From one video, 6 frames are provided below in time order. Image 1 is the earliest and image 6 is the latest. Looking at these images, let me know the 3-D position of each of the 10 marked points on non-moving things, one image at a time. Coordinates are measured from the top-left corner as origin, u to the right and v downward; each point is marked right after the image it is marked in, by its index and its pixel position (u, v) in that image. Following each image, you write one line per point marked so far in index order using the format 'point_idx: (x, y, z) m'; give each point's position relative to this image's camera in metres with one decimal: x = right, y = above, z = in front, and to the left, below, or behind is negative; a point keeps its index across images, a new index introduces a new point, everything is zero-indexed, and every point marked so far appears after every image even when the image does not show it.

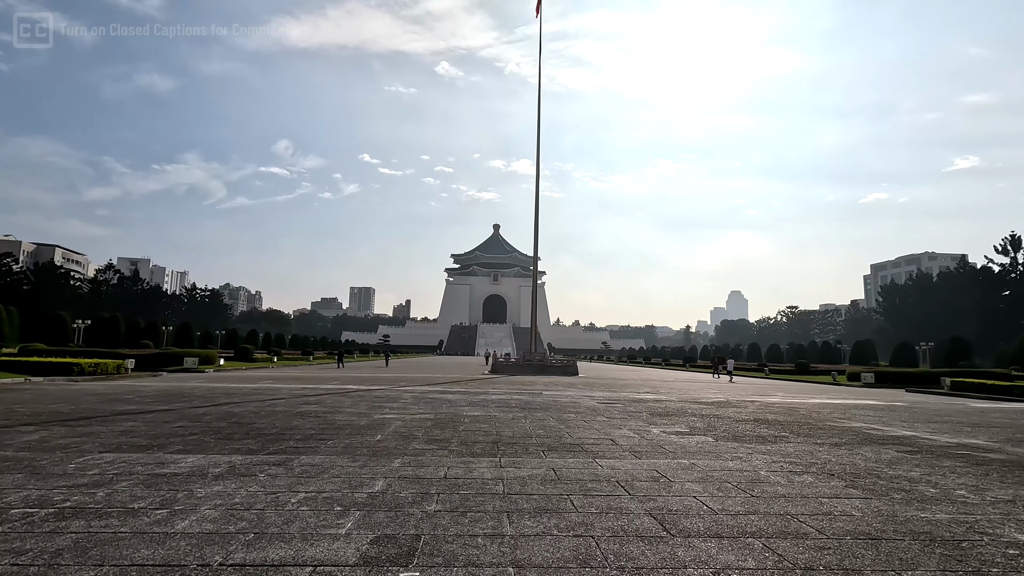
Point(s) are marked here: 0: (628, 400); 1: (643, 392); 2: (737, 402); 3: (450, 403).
0: (+2.3, -2.2, +11.1) m
1: (+3.3, -2.6, +14.1) m
2: (+4.6, -2.3, +11.4) m
3: (-1.1, -2.0, +9.7) m
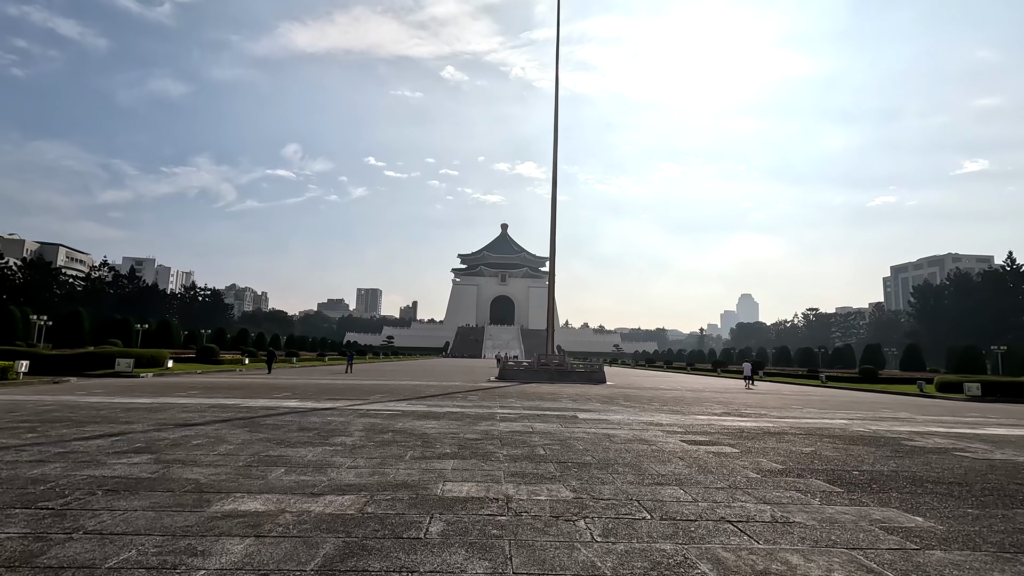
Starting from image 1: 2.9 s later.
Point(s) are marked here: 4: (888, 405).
0: (+2.6, -1.8, +6.8) m
1: (+3.6, -2.2, +9.7) m
2: (+4.9, -1.9, +7.0) m
3: (-0.9, -1.5, +5.3) m
4: (+8.6, -2.7, +12.8) m
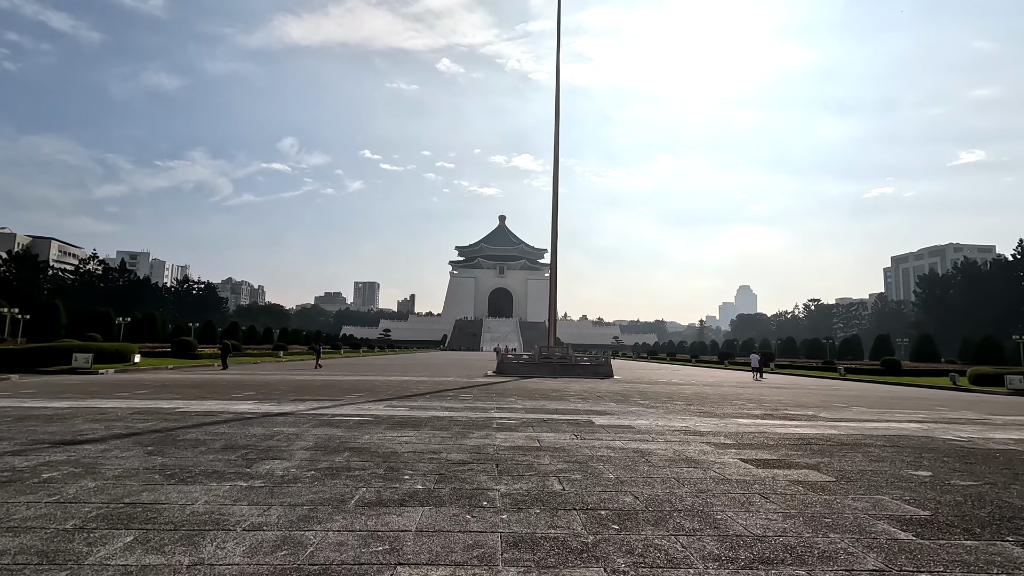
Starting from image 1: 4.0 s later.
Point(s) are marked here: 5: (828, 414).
0: (+2.6, -1.5, +5.2) m
1: (+3.6, -1.8, +8.1) m
2: (+4.9, -1.6, +5.4) m
3: (-0.9, -1.2, +3.7) m
4: (+8.6, -2.3, +11.3) m
5: (+4.8, -1.9, +8.5) m
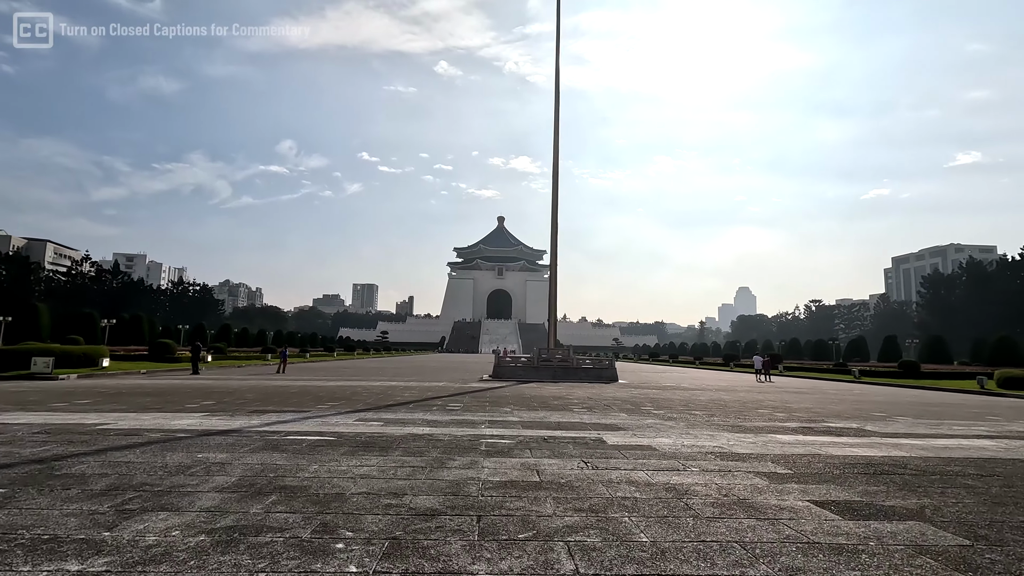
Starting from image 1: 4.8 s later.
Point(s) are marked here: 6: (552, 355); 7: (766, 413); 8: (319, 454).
0: (+2.5, -1.4, +4.0) m
1: (+3.5, -1.7, +6.9) m
2: (+4.8, -1.4, +4.3) m
3: (-0.9, -1.1, +2.5) m
4: (+8.5, -2.2, +10.1) m
5: (+4.7, -1.8, +7.3) m
6: (+1.2, -2.0, +16.7) m
7: (+3.9, -1.9, +8.6) m
8: (-1.6, -1.3, +4.5) m
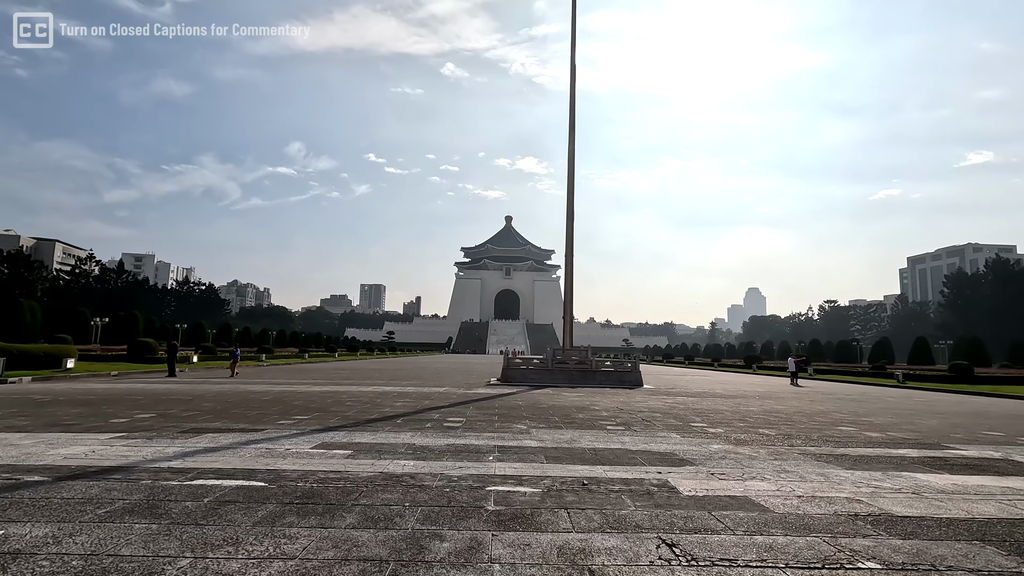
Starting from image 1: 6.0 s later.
0: (+2.6, -1.2, +2.1) m
1: (+3.7, -1.5, +5.0) m
2: (+5.0, -1.2, +2.4) m
3: (-0.8, -0.9, +0.7) m
4: (+8.7, -2.0, +8.1) m
5: (+4.9, -1.6, +5.4) m
6: (+1.5, -1.8, +14.8) m
7: (+4.1, -1.7, +6.7) m
8: (-1.4, -1.1, +2.7) m
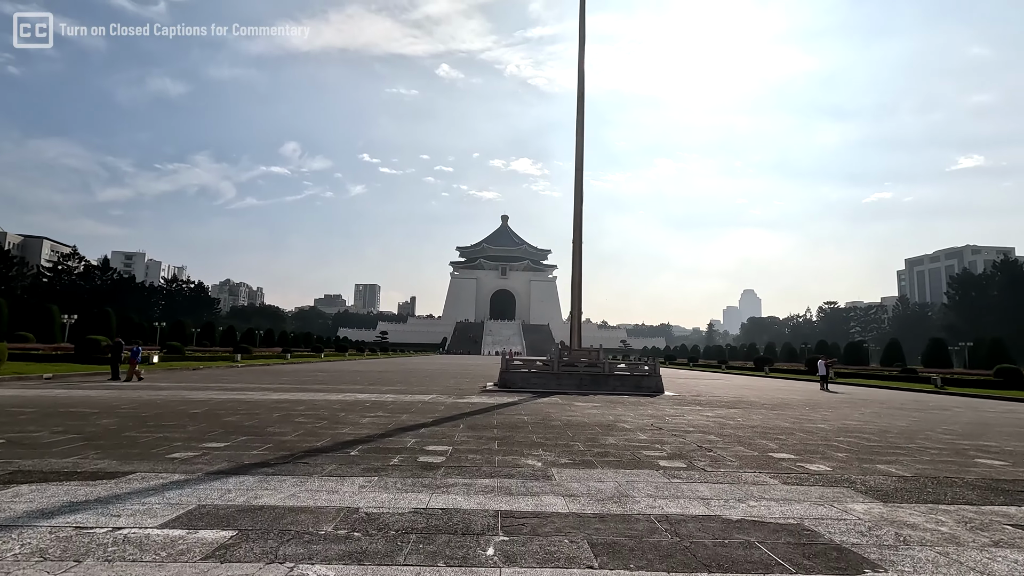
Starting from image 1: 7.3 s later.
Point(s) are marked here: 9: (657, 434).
0: (+2.7, -0.9, 0.0) m
1: (+3.8, -1.3, +3.0) m
2: (+5.0, -1.0, +0.3) m
3: (-0.7, -0.7, -1.4) m
4: (+8.8, -1.8, +6.1) m
5: (+5.0, -1.4, +3.3) m
6: (+1.4, -1.6, +12.7) m
7: (+4.2, -1.5, +4.7) m
8: (-1.3, -0.9, +0.6) m
9: (+1.6, -1.6, +6.1) m
